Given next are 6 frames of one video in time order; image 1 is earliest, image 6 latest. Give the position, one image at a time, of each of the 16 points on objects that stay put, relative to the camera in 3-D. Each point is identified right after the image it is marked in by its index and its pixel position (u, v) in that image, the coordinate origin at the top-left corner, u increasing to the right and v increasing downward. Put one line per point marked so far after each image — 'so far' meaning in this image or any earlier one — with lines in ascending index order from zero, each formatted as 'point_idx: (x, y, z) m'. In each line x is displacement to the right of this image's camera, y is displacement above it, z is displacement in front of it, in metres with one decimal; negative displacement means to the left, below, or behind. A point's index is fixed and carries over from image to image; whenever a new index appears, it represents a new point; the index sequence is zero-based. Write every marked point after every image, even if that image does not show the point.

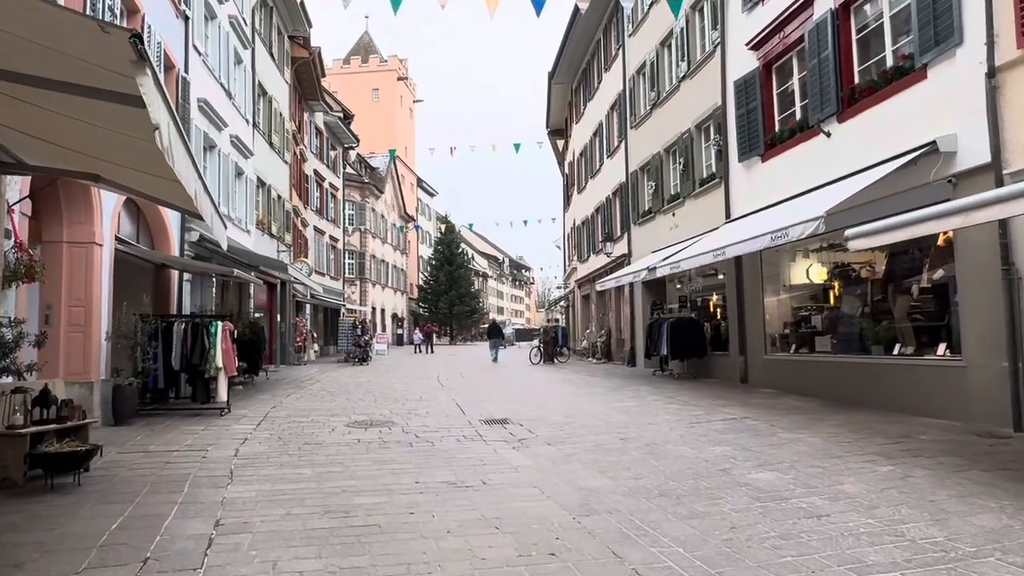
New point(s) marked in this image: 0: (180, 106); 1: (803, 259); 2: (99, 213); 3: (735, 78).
0: (-6.7, +3.7, +13.8) m
1: (+5.5, +0.5, +12.9) m
2: (-5.8, +1.1, +9.7) m
3: (+4.7, +4.4, +14.4) m
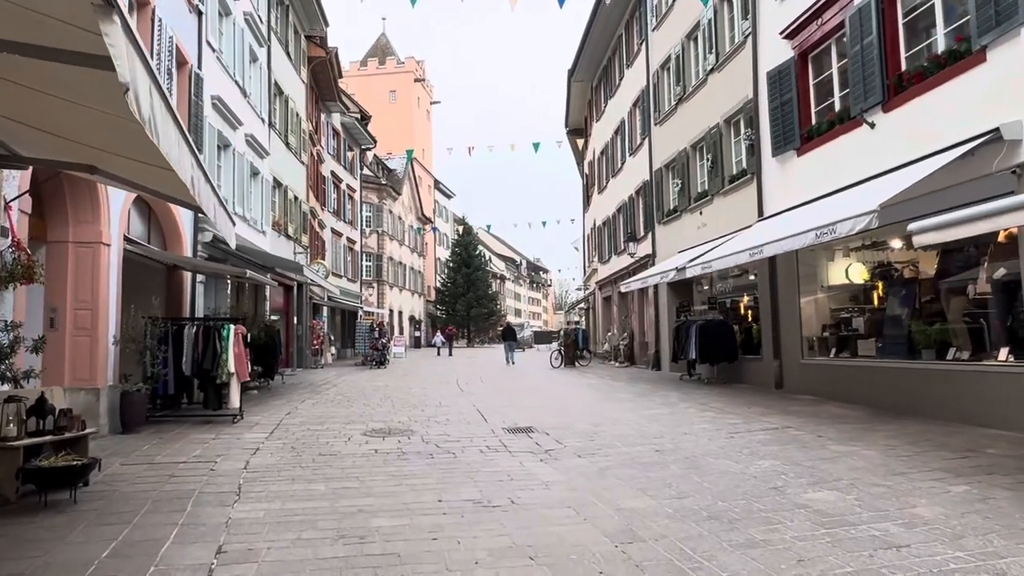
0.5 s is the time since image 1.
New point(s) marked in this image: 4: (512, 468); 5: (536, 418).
0: (-6.3, +3.6, +13.4) m
1: (+5.9, +0.5, +12.2) m
2: (-5.5, +1.0, +9.3) m
3: (+5.2, +4.4, +13.7) m
4: (0.0, -1.9, +7.1) m
5: (+0.4, -2.1, +10.9) m
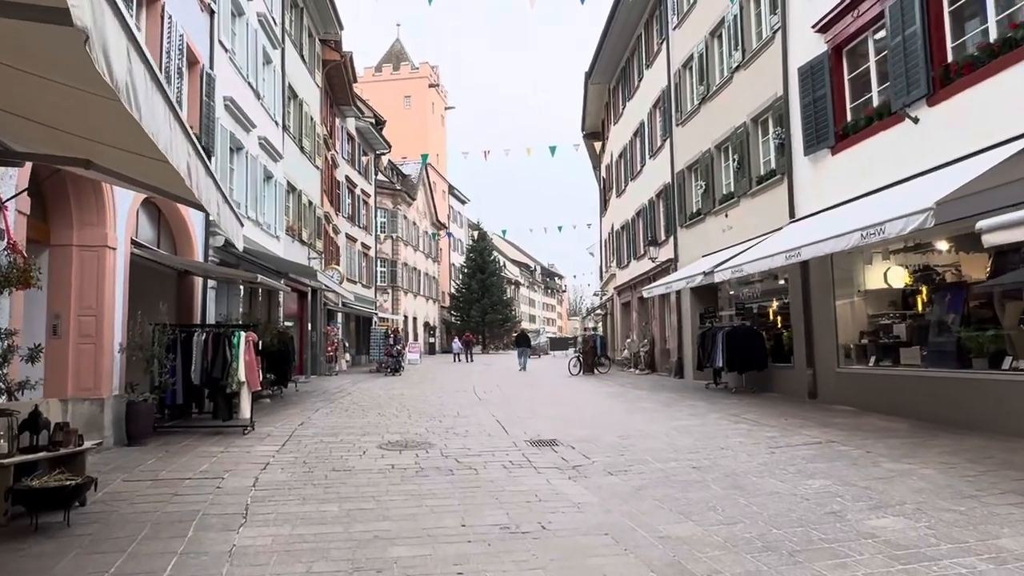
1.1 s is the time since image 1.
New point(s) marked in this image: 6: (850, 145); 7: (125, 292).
0: (-5.9, +3.5, +13.1) m
1: (+6.3, +0.5, +11.6) m
2: (-5.2, +1.0, +8.9) m
3: (+5.5, +4.3, +13.2) m
4: (+0.3, -1.9, +6.6) m
5: (+0.7, -2.2, +10.4) m
6: (+5.8, +2.5, +11.8) m
7: (-5.3, -0.1, +9.3) m
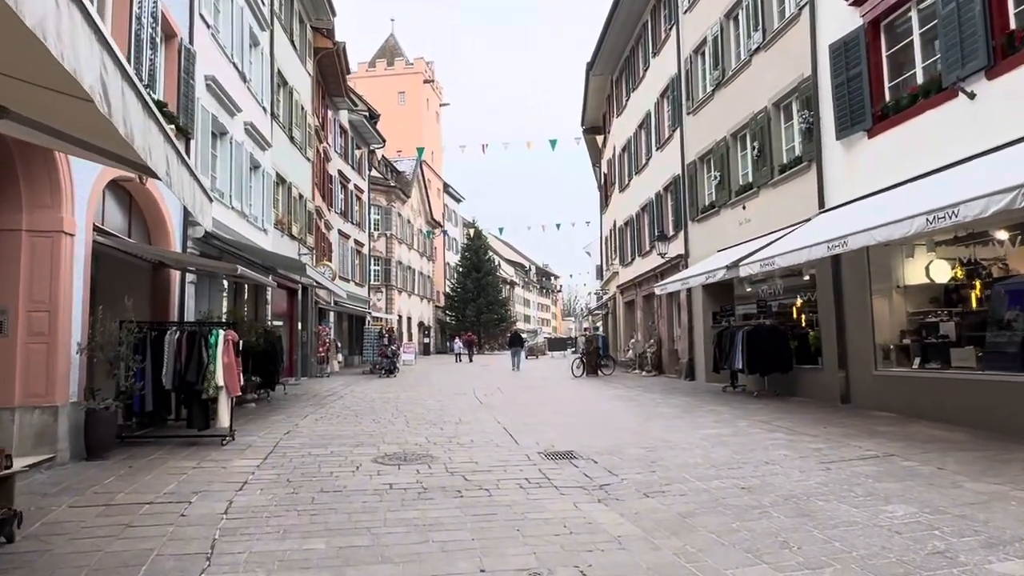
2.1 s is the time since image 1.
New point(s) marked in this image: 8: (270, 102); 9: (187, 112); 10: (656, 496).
0: (-5.8, +3.6, +12.0) m
1: (+6.4, +0.5, +10.6) m
2: (-5.0, +1.1, +7.8) m
3: (+5.7, +4.4, +12.2) m
4: (+0.5, -1.9, +5.6) m
5: (+0.9, -2.1, +9.3) m
6: (+6.0, +2.6, +10.8) m
7: (-5.1, 0.0, +8.2) m
8: (-6.7, +5.2, +19.0) m
9: (-5.7, +3.1, +12.0) m
10: (+1.3, -1.9, +6.2) m
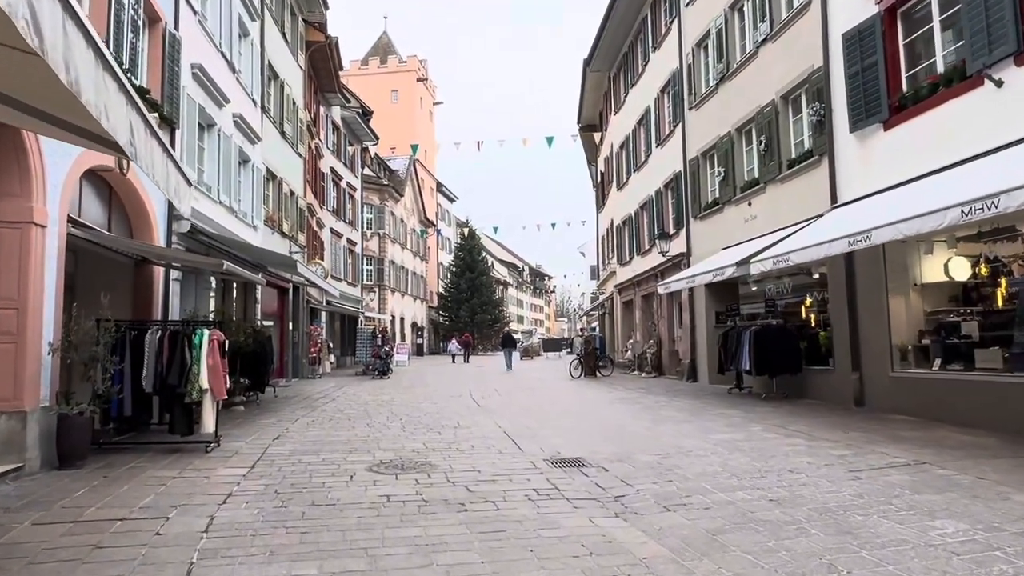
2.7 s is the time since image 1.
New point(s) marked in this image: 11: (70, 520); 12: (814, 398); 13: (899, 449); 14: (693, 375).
0: (-5.7, +3.7, +11.4) m
1: (+6.4, +0.6, +10.2) m
2: (-5.0, +1.1, +7.2) m
3: (+5.7, +4.4, +11.7) m
4: (+0.5, -1.8, +5.1) m
5: (+0.9, -2.0, +8.8) m
6: (+6.0, +2.6, +10.3) m
7: (-5.1, +0.1, +7.6) m
8: (-6.8, +5.2, +18.4) m
9: (-5.7, +3.1, +11.5) m
10: (+1.4, -1.8, +5.7) m
11: (-3.5, -1.8, +5.3) m
12: (+5.6, -2.1, +12.8) m
13: (+4.4, -1.8, +7.7) m
14: (+4.9, -2.3, +18.3) m
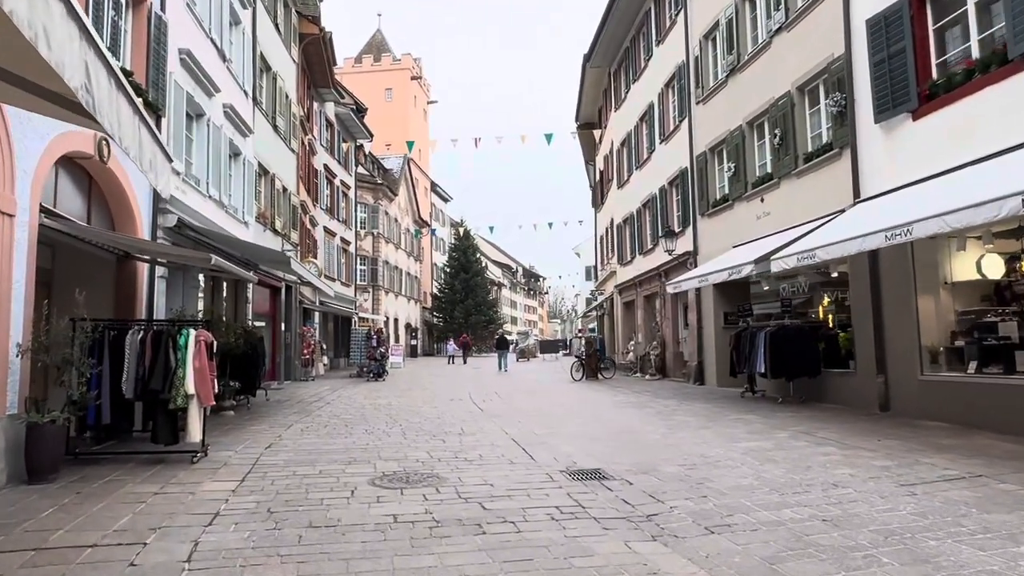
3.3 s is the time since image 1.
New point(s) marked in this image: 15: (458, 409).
0: (-5.6, +3.7, +10.7) m
1: (+6.6, +0.6, +9.6) m
2: (-4.8, +1.2, +6.5) m
3: (+5.8, +4.4, +11.2) m
4: (+0.7, -1.8, +4.4) m
5: (+1.0, -2.0, +8.2) m
6: (+6.1, +2.6, +9.8) m
7: (-4.9, +0.1, +7.0) m
8: (-6.8, +5.3, +17.7) m
9: (-5.6, +3.2, +10.8) m
10: (+1.6, -1.8, +5.1) m
11: (-3.3, -1.8, +4.7) m
12: (+5.7, -2.0, +12.2) m
13: (+4.5, -1.8, +7.1) m
14: (+4.9, -2.3, +17.7) m
15: (-1.1, -2.4, +13.6) m
